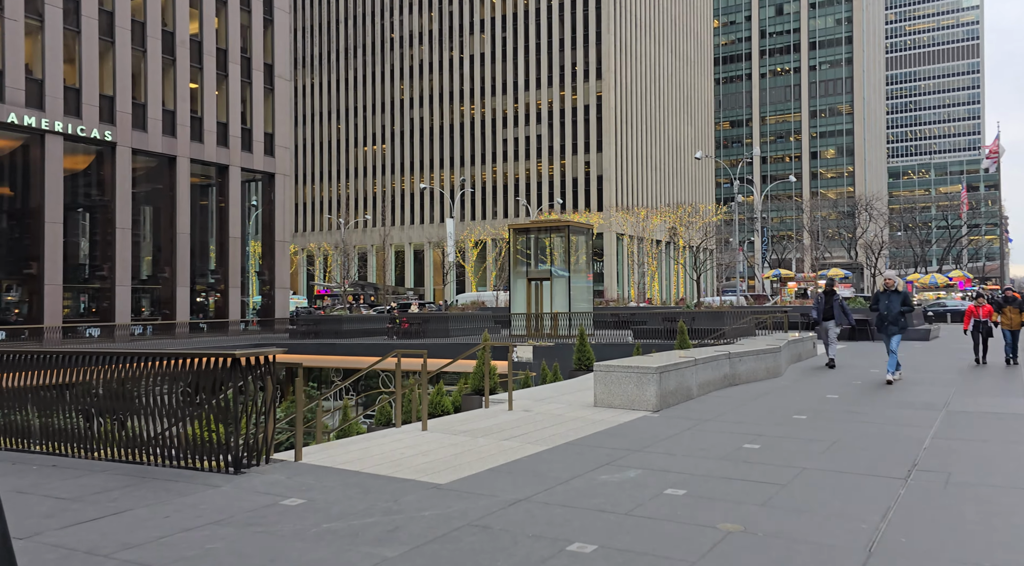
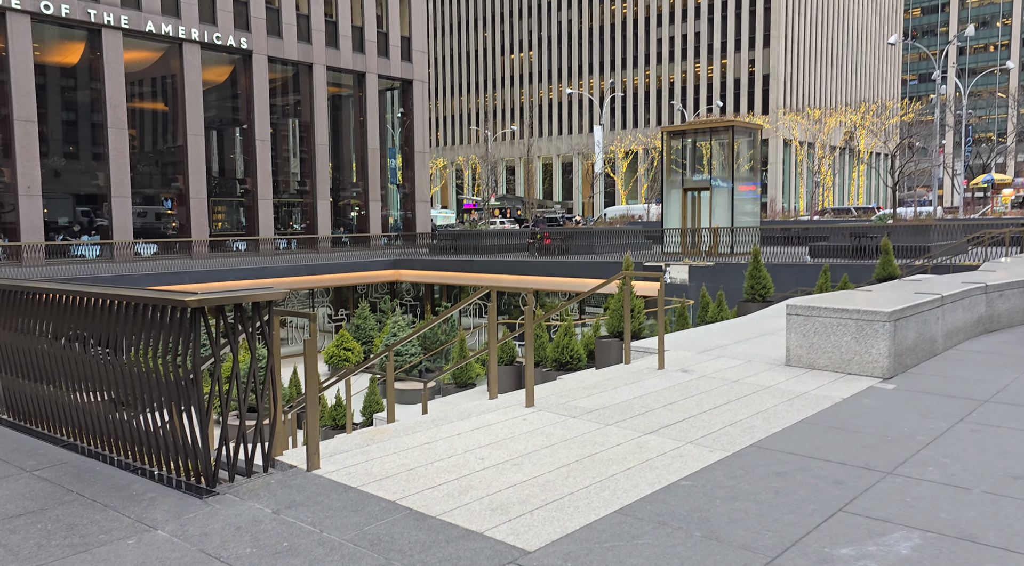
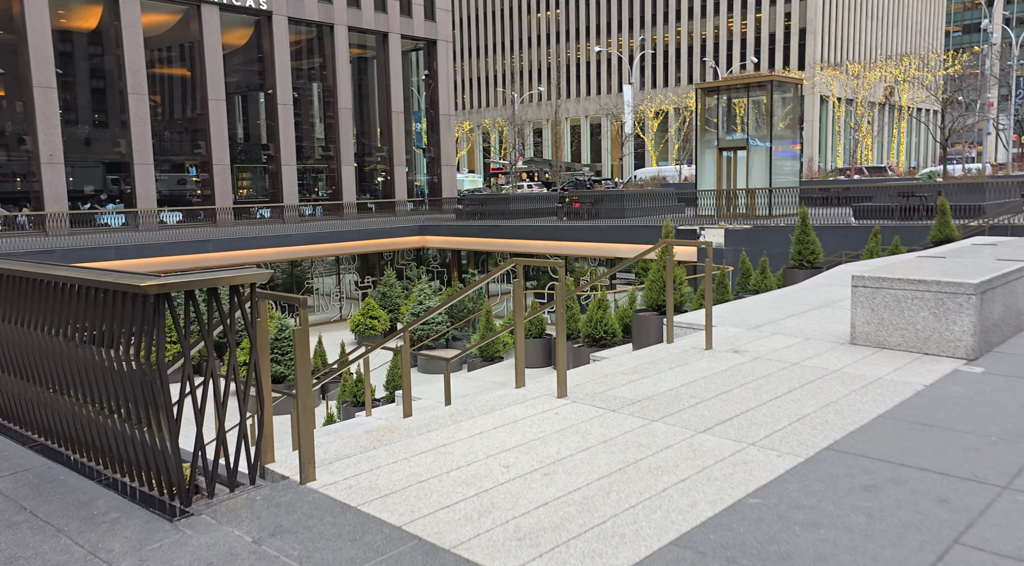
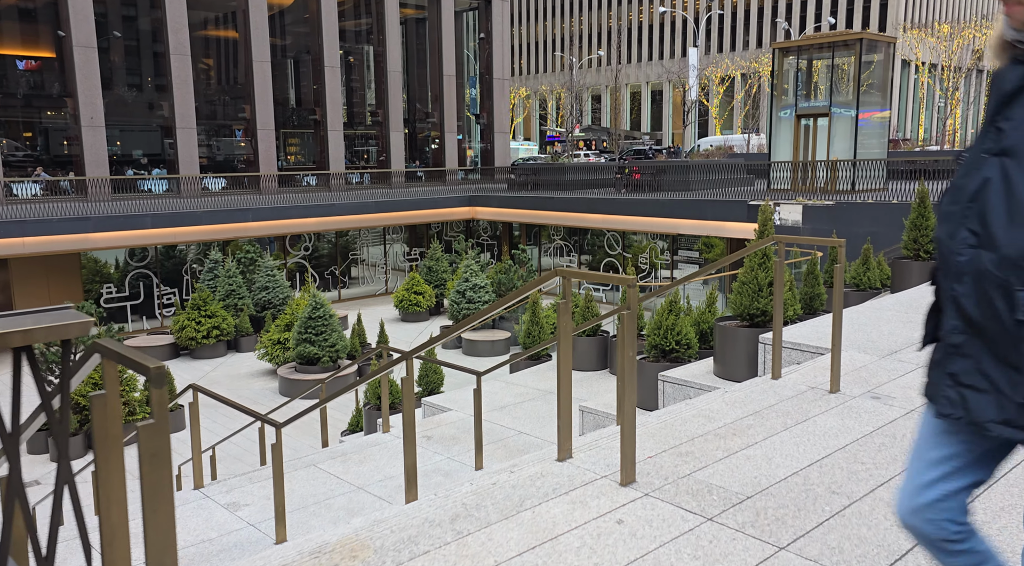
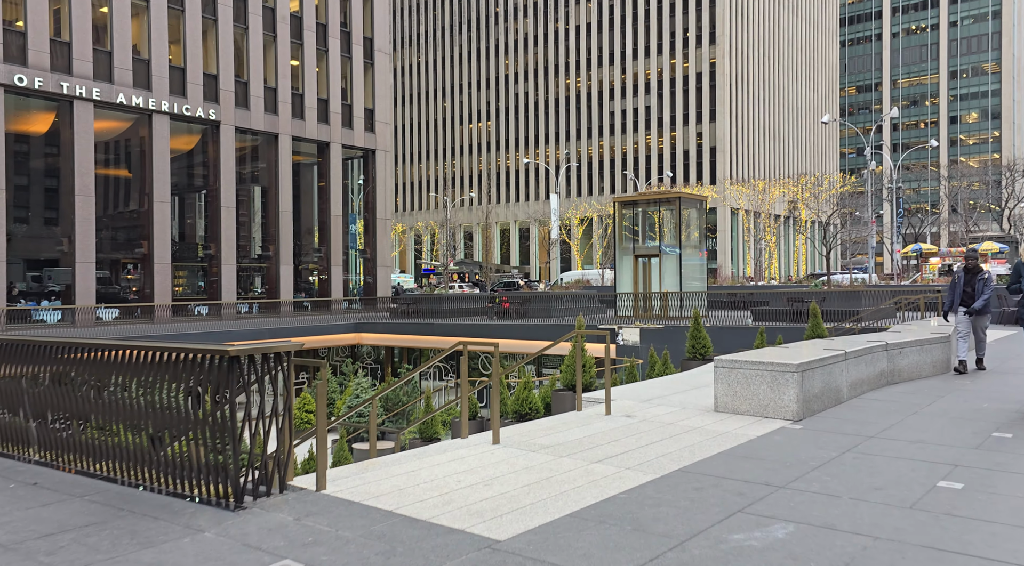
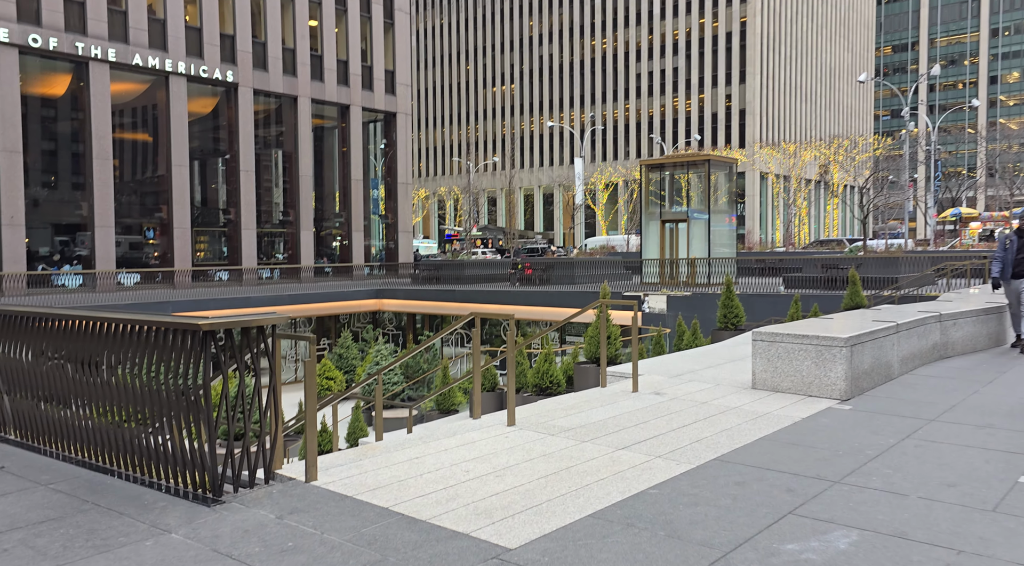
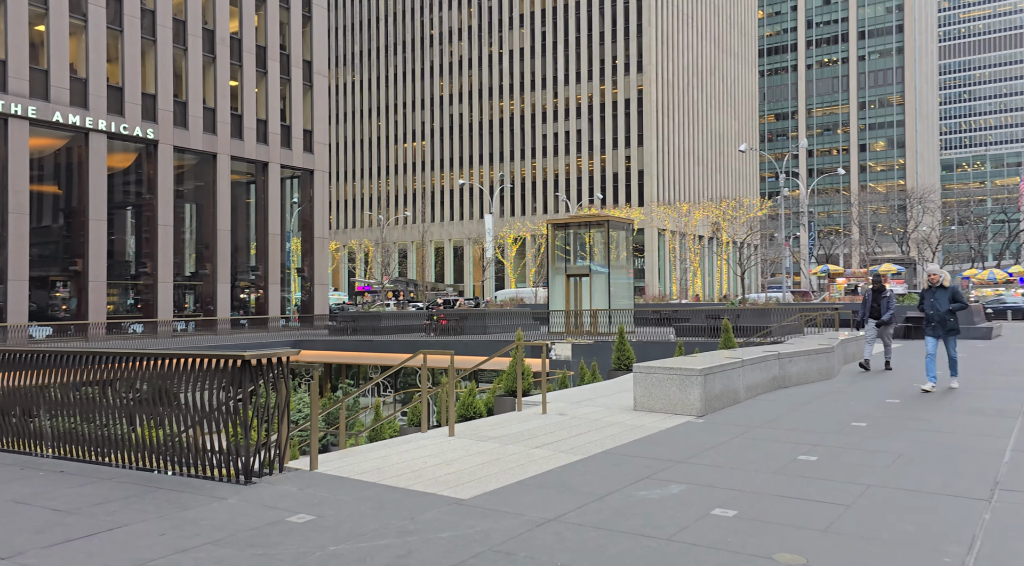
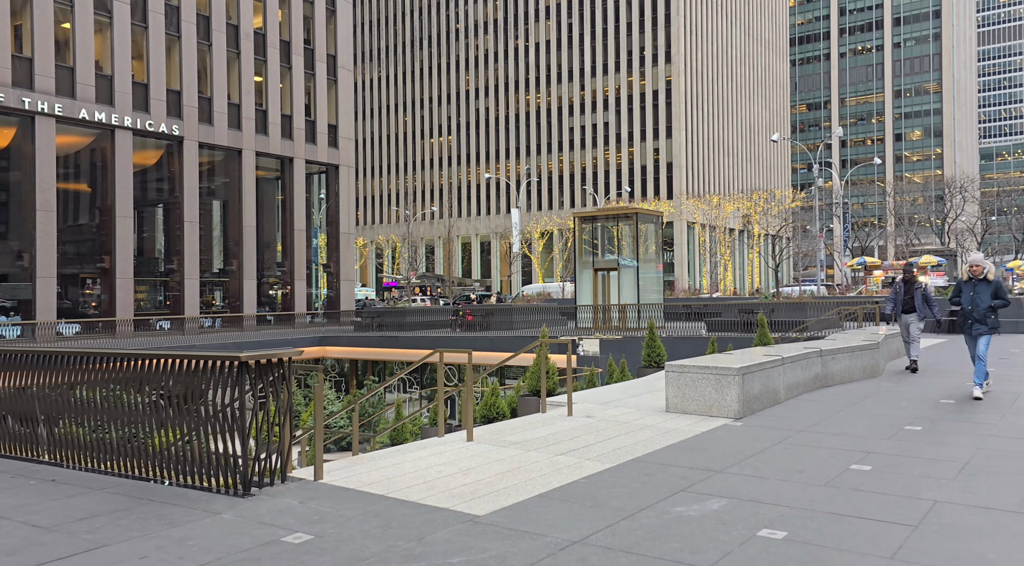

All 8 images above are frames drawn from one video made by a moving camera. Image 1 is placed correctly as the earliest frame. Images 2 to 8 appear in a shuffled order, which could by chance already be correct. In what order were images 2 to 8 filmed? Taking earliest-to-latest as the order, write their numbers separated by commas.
7, 8, 5, 6, 2, 3, 4
